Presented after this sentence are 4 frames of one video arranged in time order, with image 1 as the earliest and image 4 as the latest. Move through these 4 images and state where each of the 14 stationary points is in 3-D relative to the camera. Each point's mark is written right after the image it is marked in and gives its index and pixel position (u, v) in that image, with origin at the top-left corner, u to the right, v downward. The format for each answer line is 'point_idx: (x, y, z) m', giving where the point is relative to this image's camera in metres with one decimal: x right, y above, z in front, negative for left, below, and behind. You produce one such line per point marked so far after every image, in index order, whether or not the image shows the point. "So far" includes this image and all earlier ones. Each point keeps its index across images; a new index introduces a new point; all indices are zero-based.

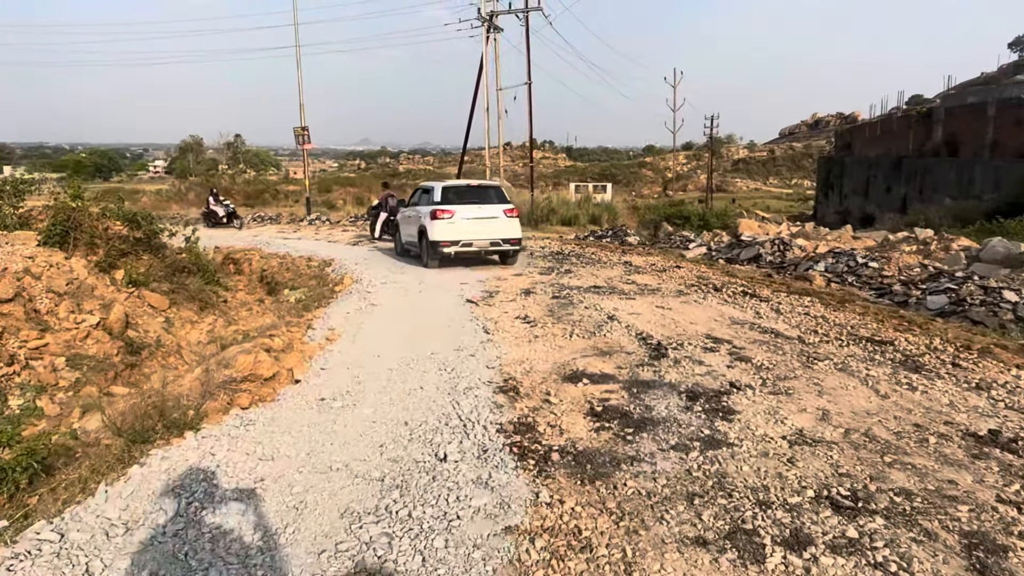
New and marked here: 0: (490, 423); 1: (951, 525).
0: (-0.1, -0.9, +4.4) m
1: (+1.9, -1.0, +3.0) m
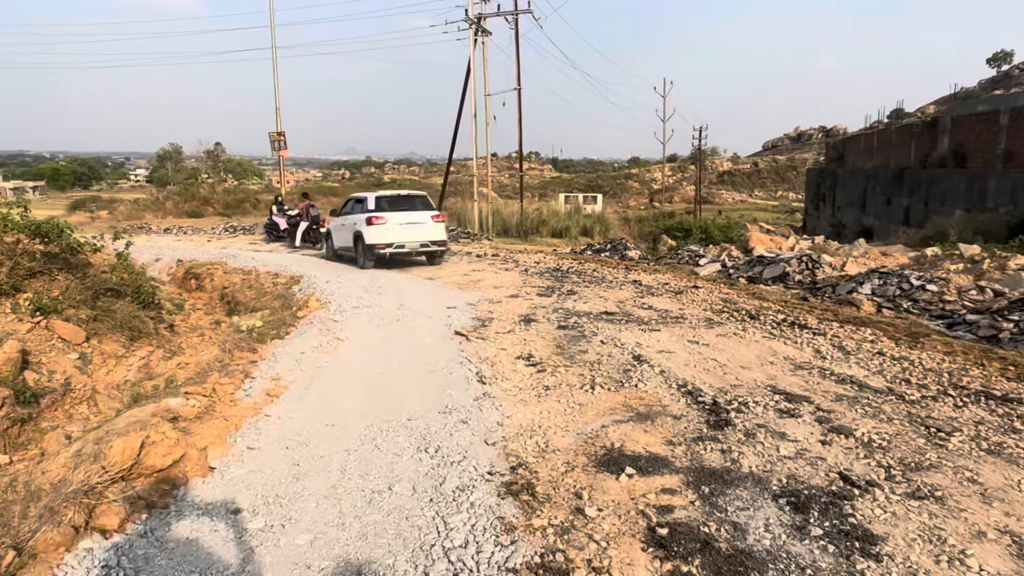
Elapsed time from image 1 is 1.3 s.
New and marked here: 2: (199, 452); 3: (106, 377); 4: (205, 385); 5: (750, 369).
0: (-0.1, -1.1, +2.7) m
1: (+2.0, -1.3, +1.4) m
2: (-1.7, -0.9, +3.9) m
3: (-4.3, -0.9, +7.3) m
4: (-2.4, -0.8, +5.4) m
5: (+2.0, -0.7, +6.0) m
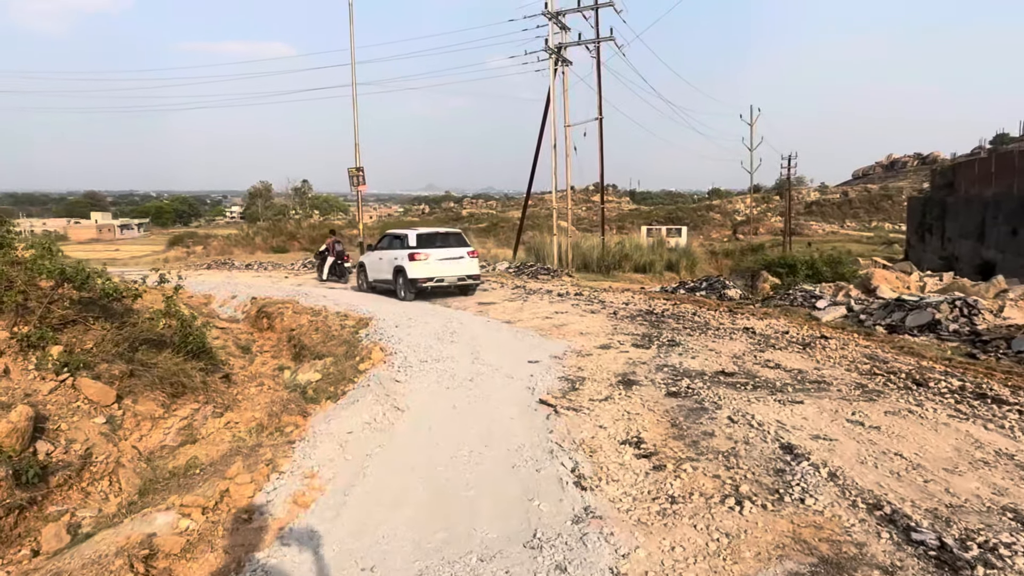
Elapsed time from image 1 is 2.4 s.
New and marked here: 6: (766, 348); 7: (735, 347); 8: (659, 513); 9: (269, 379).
0: (+0.3, -1.4, +1.2) m
1: (+2.2, -1.5, -0.4) m
2: (-1.3, -1.3, +2.5) m
3: (-3.4, -1.4, +6.3) m
4: (-1.7, -1.2, +4.1) m
5: (+2.7, -1.1, +4.3) m
6: (+3.2, -0.8, +8.8) m
7: (+2.8, -0.8, +8.9) m
8: (+0.8, -1.2, +3.7) m
9: (-3.7, -1.4, +10.6) m
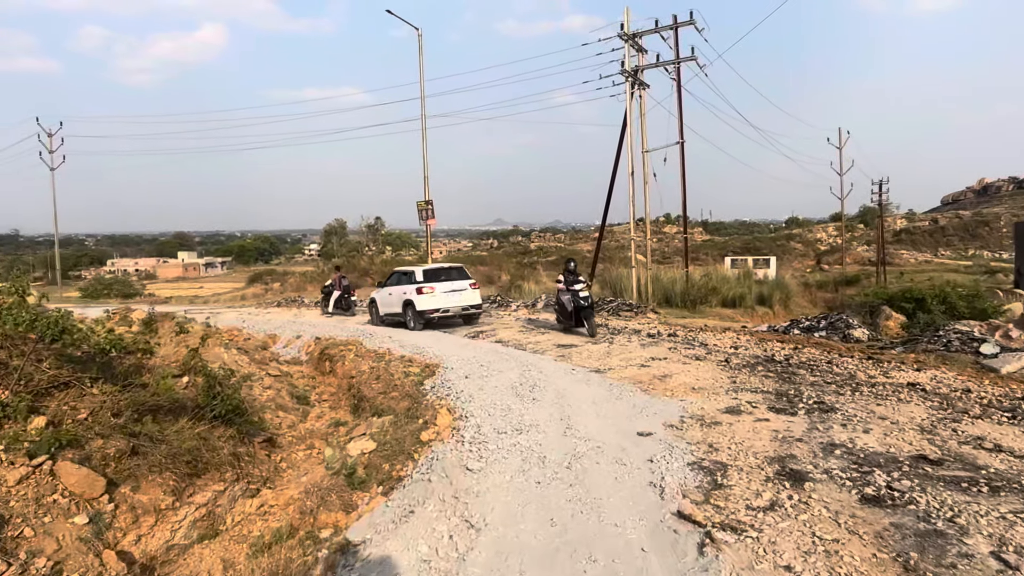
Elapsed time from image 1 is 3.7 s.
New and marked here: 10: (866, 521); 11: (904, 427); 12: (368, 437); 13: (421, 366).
0: (+0.5, -1.5, -0.7) m
1: (+2.3, -1.5, -2.5) m
2: (-0.9, -1.4, +0.7) m
3: (-2.6, -1.8, +4.6) m
4: (-1.2, -1.4, +2.4) m
5: (+3.3, -1.4, +2.1) m
6: (+4.2, -1.2, +6.5) m
7: (+3.8, -1.2, +6.6) m
8: (+1.3, -1.4, +1.7) m
9: (-2.5, -2.0, +9.0) m
10: (+2.0, -1.4, +4.1) m
11: (+3.5, -1.2, +6.2) m
12: (-1.6, -1.6, +7.7) m
13: (-1.5, -1.4, +11.8) m
